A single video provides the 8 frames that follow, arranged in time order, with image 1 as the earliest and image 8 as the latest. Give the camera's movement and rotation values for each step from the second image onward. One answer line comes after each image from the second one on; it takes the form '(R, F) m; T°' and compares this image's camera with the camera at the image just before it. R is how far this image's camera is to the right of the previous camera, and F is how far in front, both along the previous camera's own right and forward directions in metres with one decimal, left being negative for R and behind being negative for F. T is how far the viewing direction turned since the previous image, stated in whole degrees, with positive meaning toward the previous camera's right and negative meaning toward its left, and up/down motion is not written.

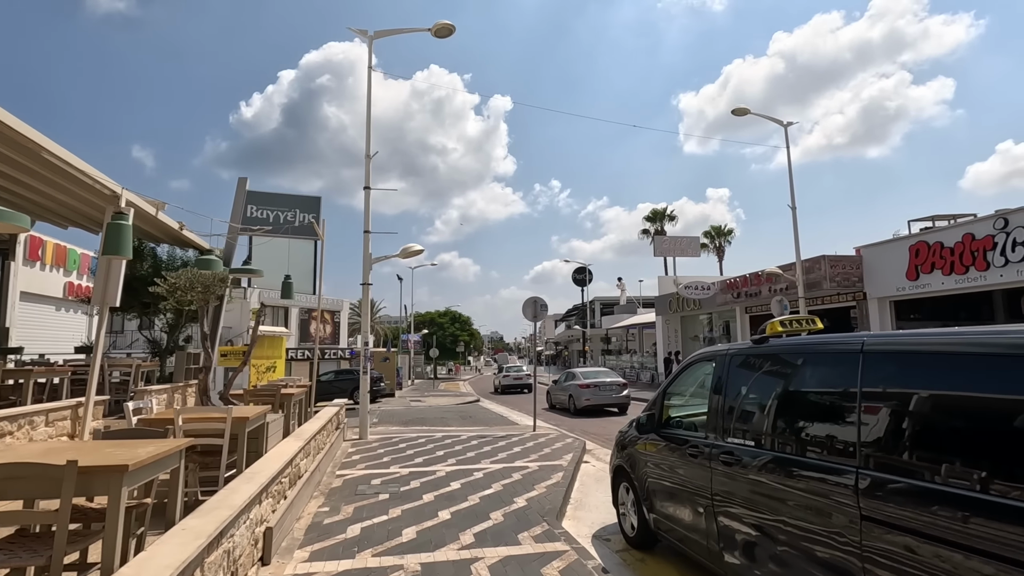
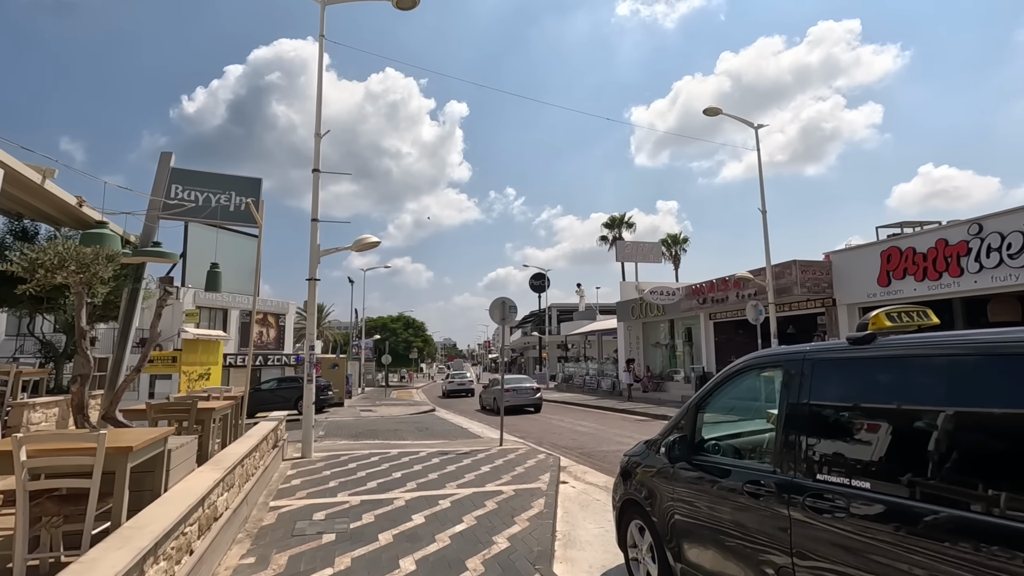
(-0.3, +1.2) m; +5°
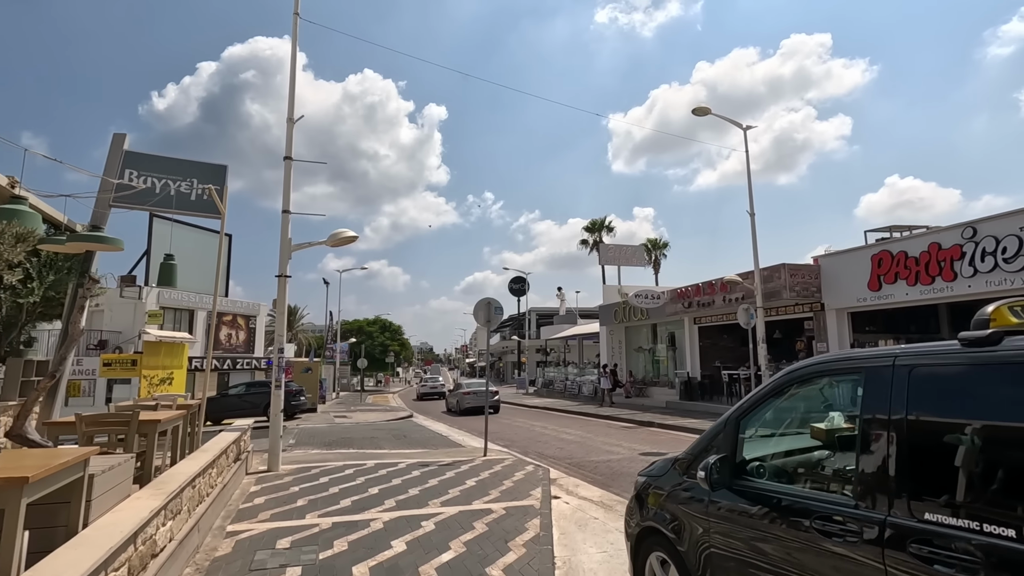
(-0.2, +0.7) m; +2°
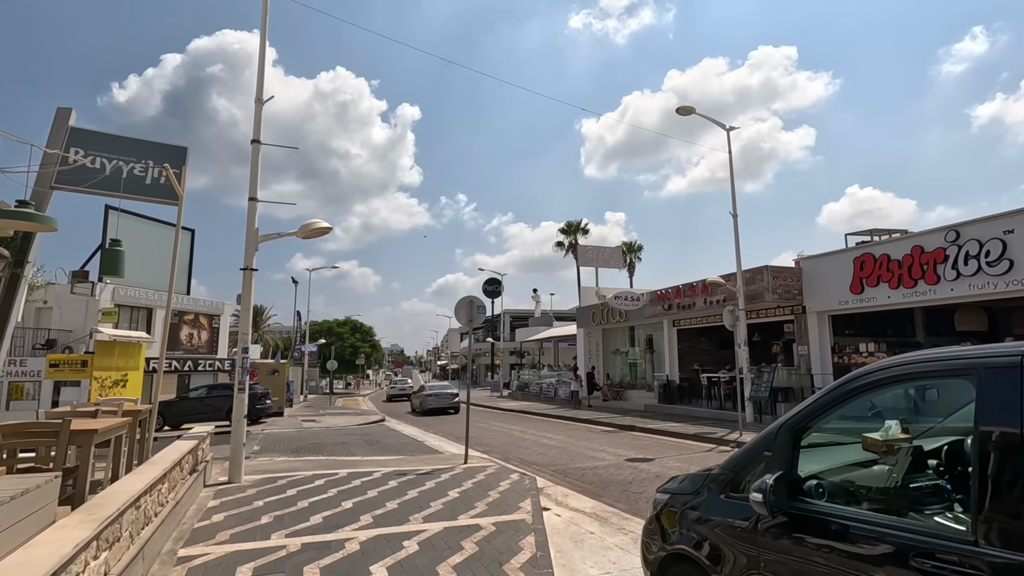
(-0.2, +0.6) m; +3°
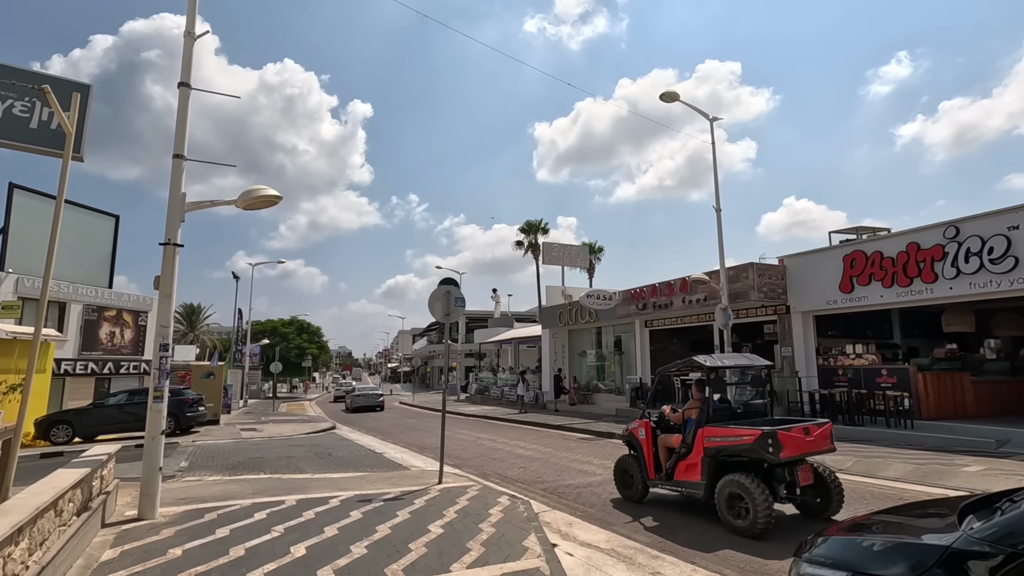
(-0.6, +1.6) m; +5°
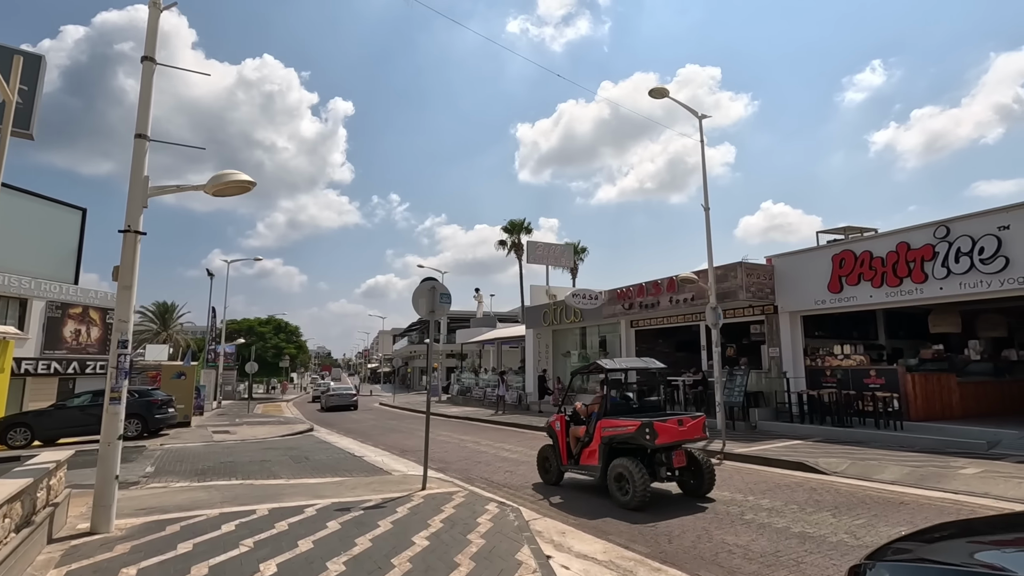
(-0.1, +0.4) m; +2°
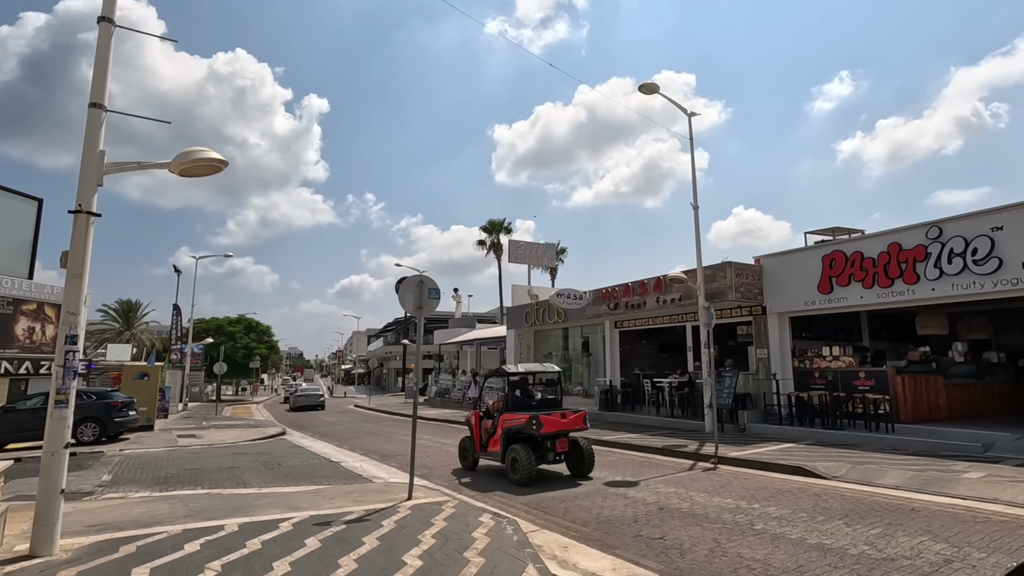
(-0.3, +0.6) m; +3°
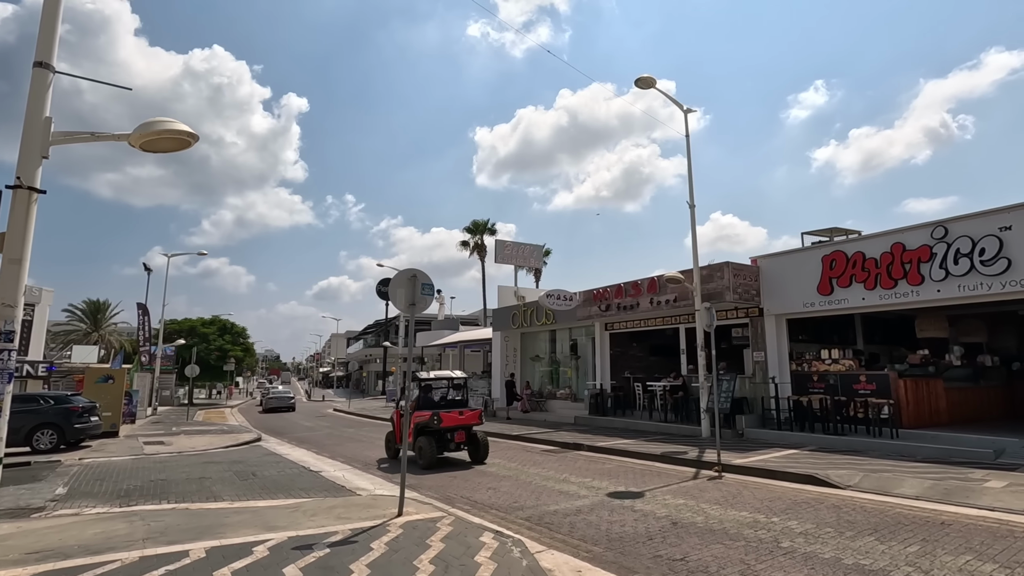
(-0.3, +0.7) m; +2°
